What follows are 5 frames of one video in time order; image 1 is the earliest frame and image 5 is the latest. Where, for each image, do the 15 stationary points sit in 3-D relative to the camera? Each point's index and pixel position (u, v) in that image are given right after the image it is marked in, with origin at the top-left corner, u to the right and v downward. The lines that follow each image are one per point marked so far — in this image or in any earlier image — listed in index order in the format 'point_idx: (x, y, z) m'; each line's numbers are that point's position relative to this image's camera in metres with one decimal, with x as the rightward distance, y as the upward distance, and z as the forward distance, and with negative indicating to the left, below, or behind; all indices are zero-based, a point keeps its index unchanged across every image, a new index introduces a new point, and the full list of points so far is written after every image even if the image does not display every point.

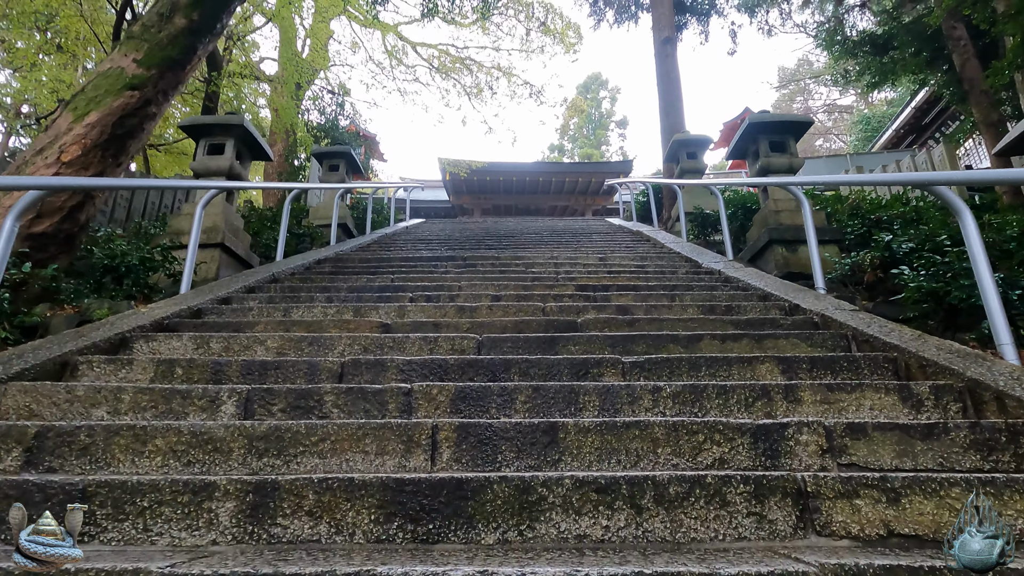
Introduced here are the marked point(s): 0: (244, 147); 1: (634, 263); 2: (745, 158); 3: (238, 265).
0: (-2.3, +1.2, +4.7) m
1: (+1.1, +0.2, +4.7) m
2: (+2.1, +1.2, +4.9) m
3: (-2.2, +0.2, +4.3) m
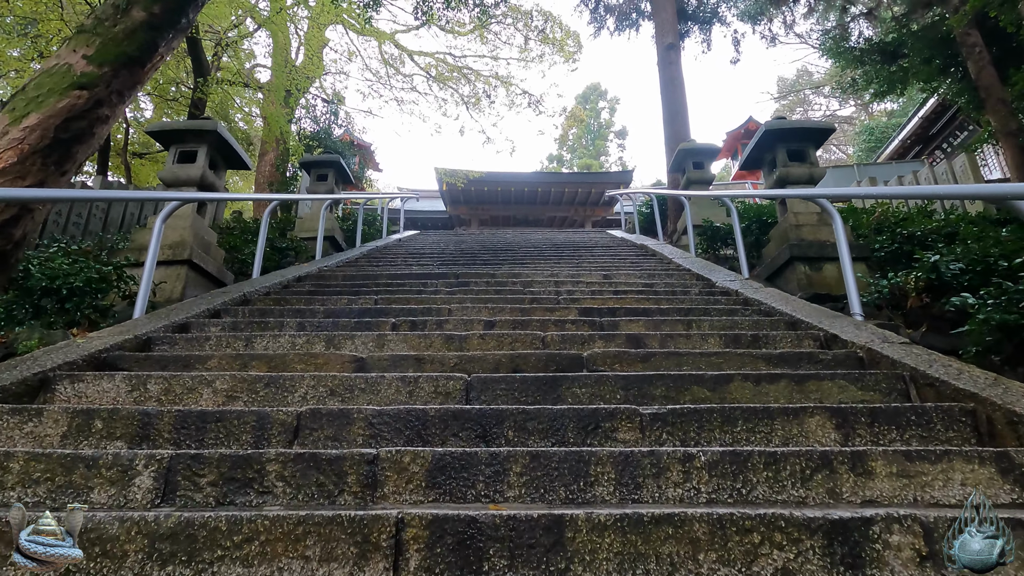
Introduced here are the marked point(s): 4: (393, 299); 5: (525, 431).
0: (-2.4, +1.1, +4.3) m
1: (+1.0, 0.0, +4.3) m
2: (+2.1, +1.0, +4.5) m
3: (-2.2, 0.0, +4.0) m
4: (-0.8, -0.1, +3.5) m
5: (0.0, -0.4, +1.7) m
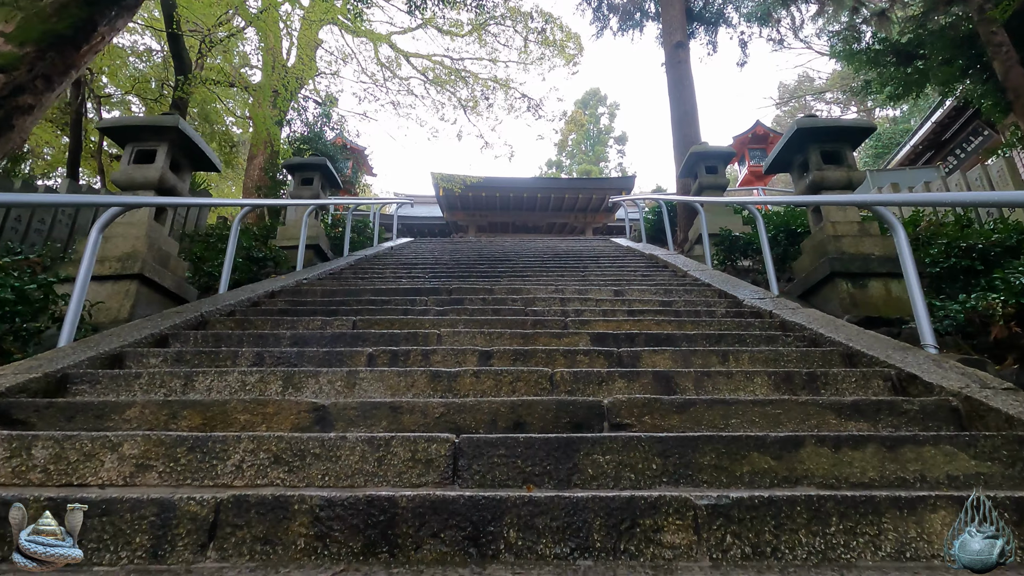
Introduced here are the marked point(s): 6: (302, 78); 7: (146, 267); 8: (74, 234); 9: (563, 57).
0: (-2.4, +1.0, +3.9) m
1: (+1.0, -0.1, +3.8) m
2: (+2.1, +0.9, +4.1) m
3: (-2.2, -0.1, +3.5) m
4: (-0.8, -0.2, +3.0) m
5: (0.0, -0.5, +1.2) m
6: (-4.1, +4.1, +10.5) m
7: (-2.2, +0.1, +3.2) m
8: (-4.7, +0.6, +5.8) m
9: (+1.1, +5.1, +11.9) m
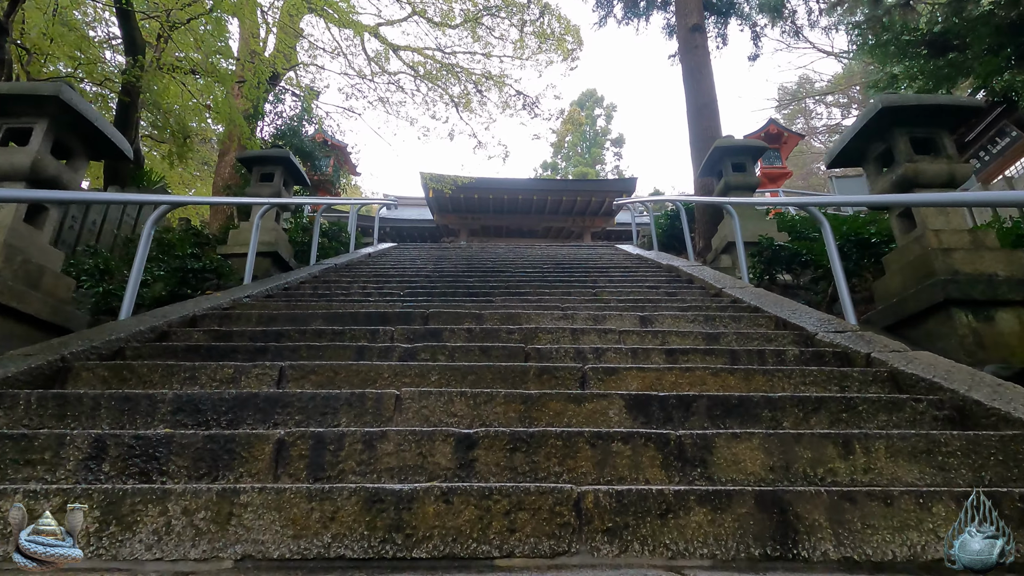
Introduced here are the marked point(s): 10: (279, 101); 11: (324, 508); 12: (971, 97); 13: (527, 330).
0: (-2.4, +0.8, +2.9) m
1: (+1.0, -0.2, +3.0) m
2: (+2.1, +0.7, +3.2) m
3: (-2.2, -0.2, +2.6) m
4: (-0.8, -0.3, +2.1) m
5: (0.0, -0.7, +0.3) m
6: (-4.2, +3.9, +9.6) m
7: (-2.2, 0.0, +2.3) m
8: (-4.7, +0.5, +4.8) m
9: (+1.0, +4.9, +11.1) m
10: (-4.7, +3.8, +10.8) m
11: (-0.4, -0.5, +1.2) m
12: (+2.4, +1.0, +2.8) m
13: (+0.1, -0.2, +2.8) m
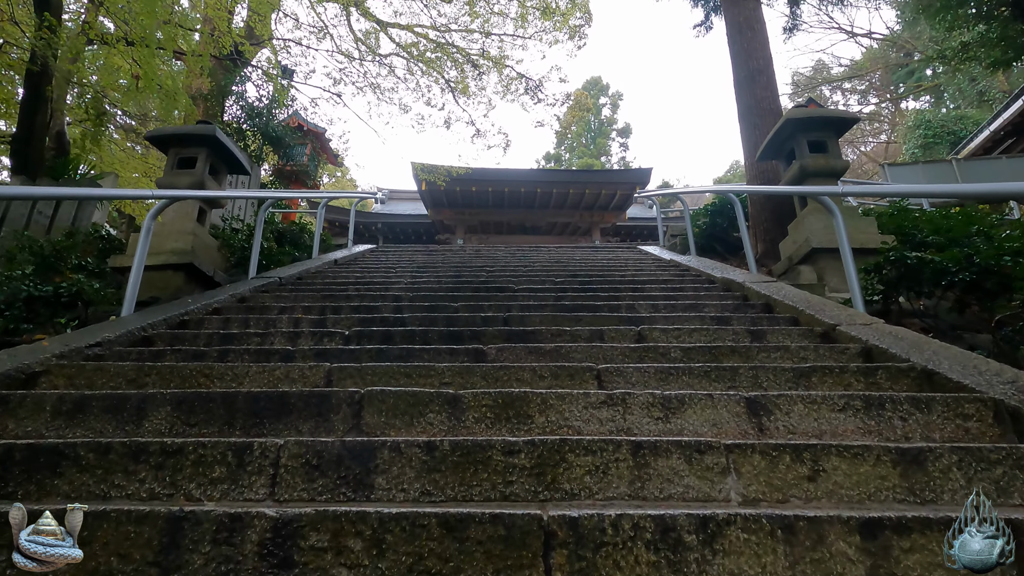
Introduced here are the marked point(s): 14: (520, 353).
0: (-2.4, +0.6, +1.6) m
1: (+1.0, -0.4, +1.6) m
2: (+2.1, +0.6, +1.8) m
3: (-2.2, -0.4, +1.2) m
4: (-0.8, -0.5, +0.8) m
5: (0.0, -0.9, -1.0) m
6: (-4.2, +3.8, +8.2) m
7: (-2.2, -0.2, +1.0) m
8: (-4.7, +0.3, +3.5) m
9: (+1.0, +4.8, +9.7) m
10: (-4.7, +3.6, +9.5) m
11: (-0.4, -0.7, -0.1) m
12: (+2.4, +0.8, +1.4) m
13: (+0.1, -0.4, +1.4) m
14: (0.0, -0.3, +2.2) m
